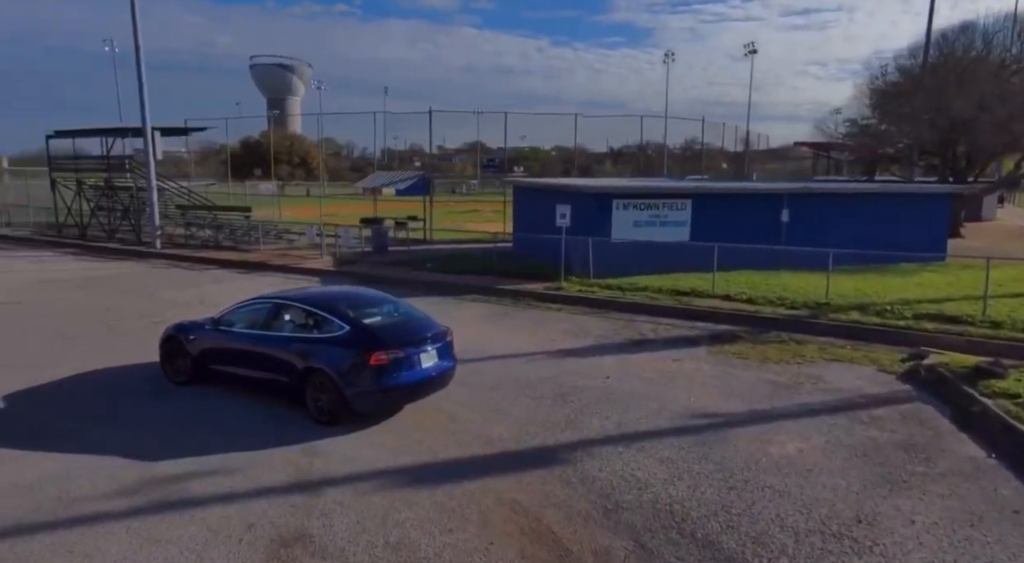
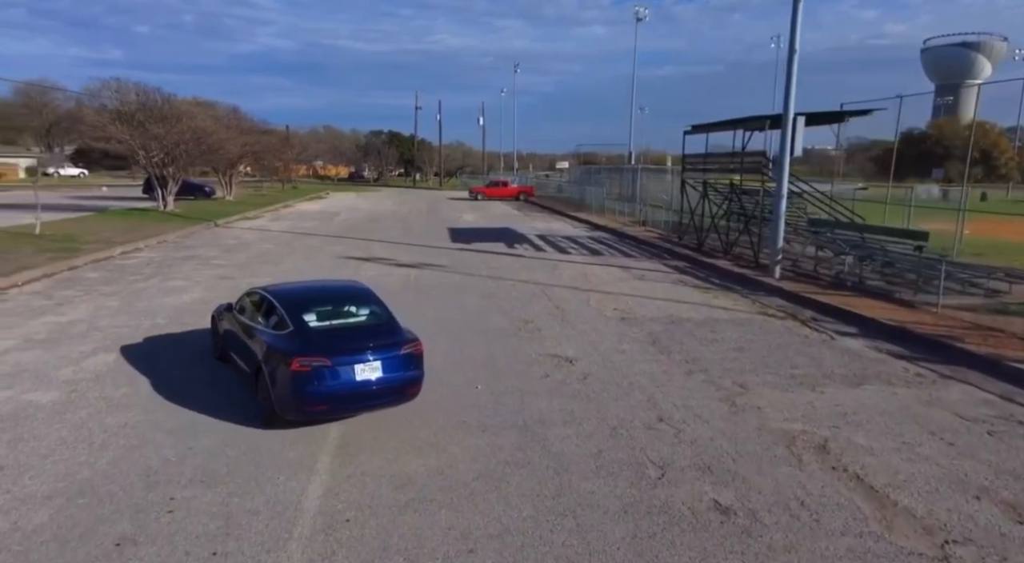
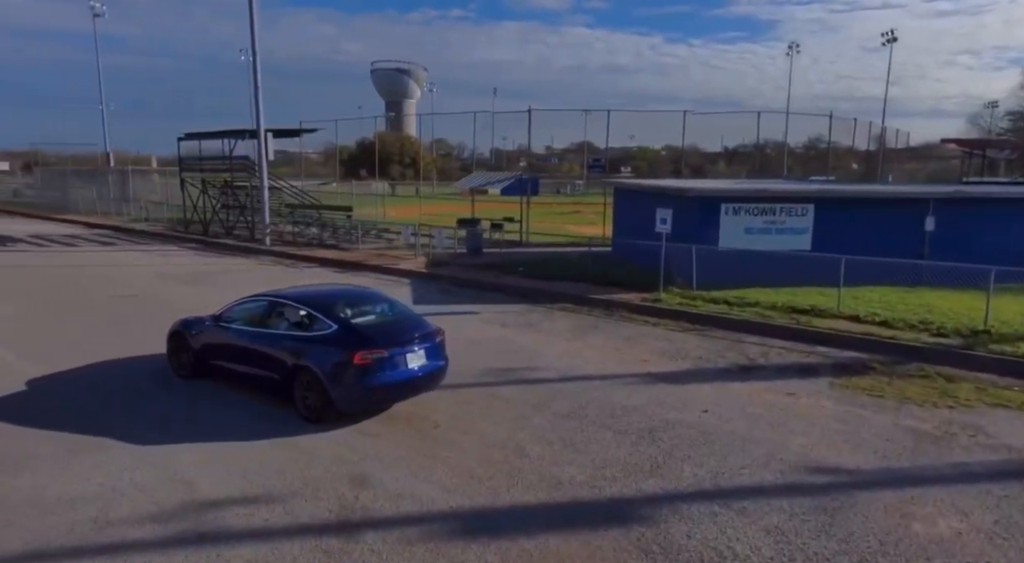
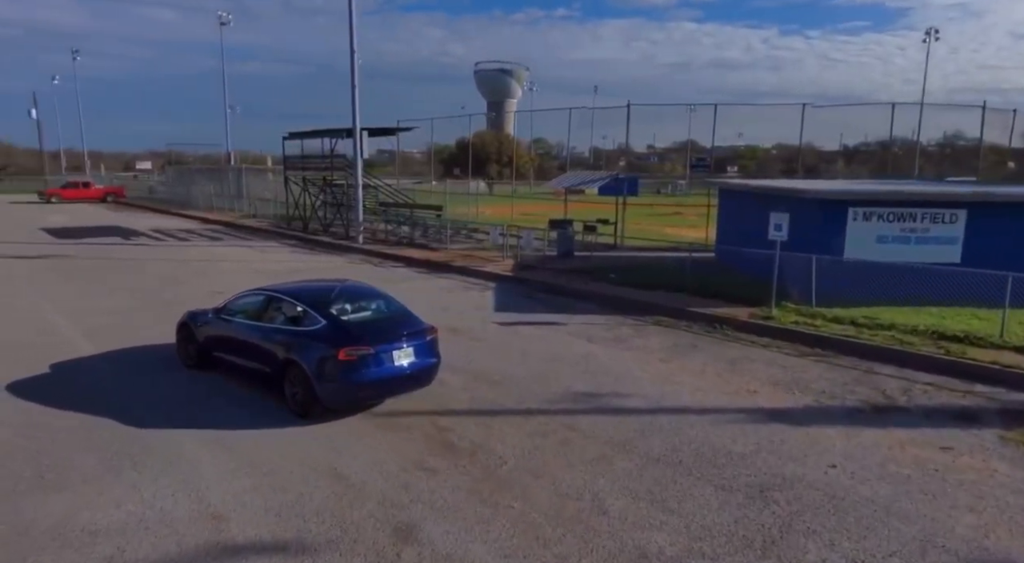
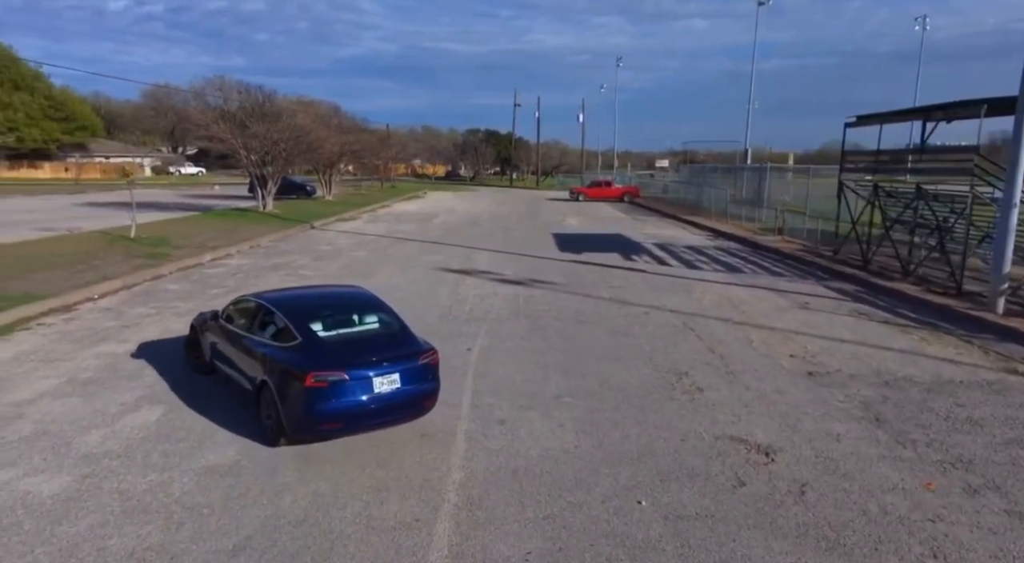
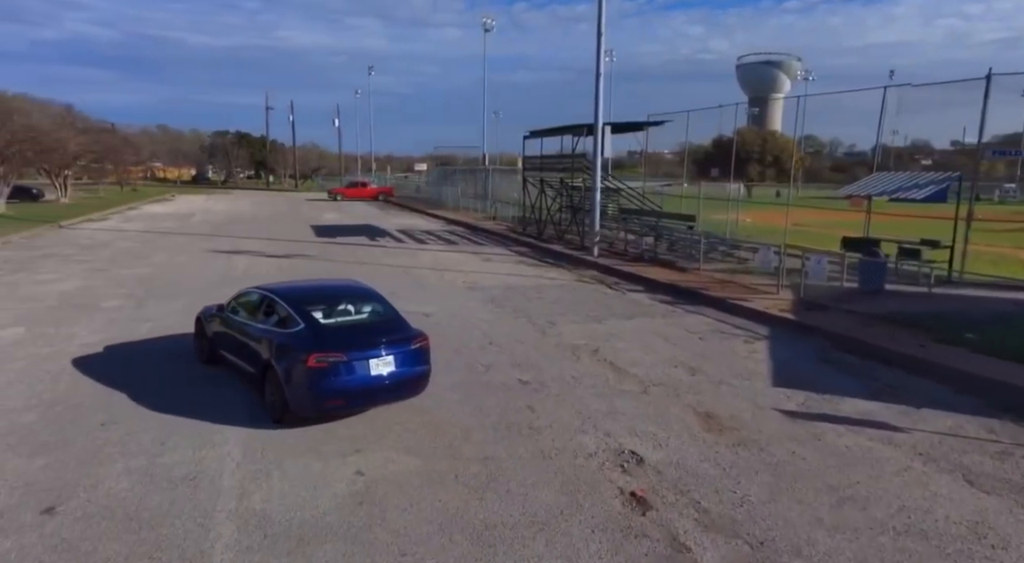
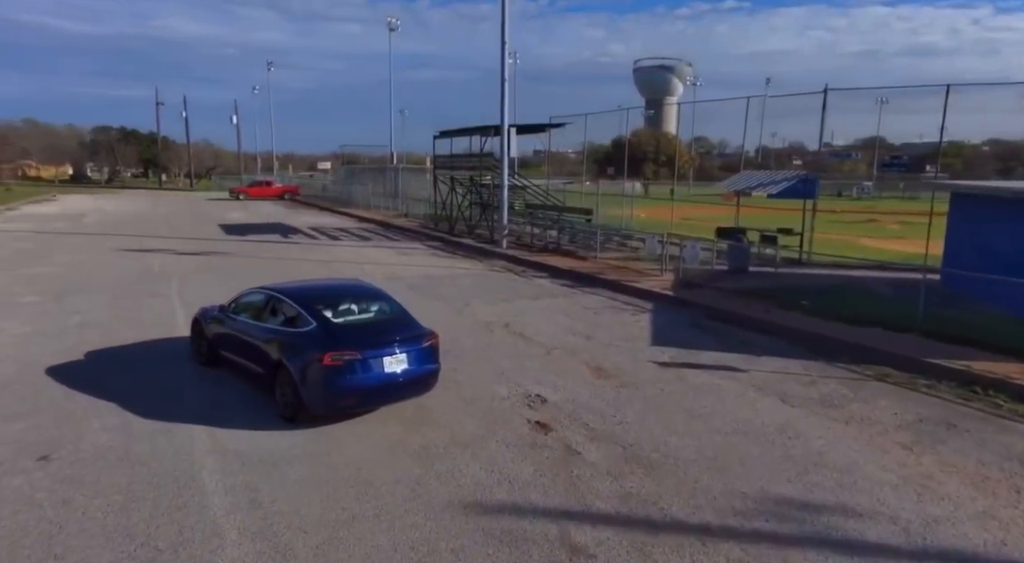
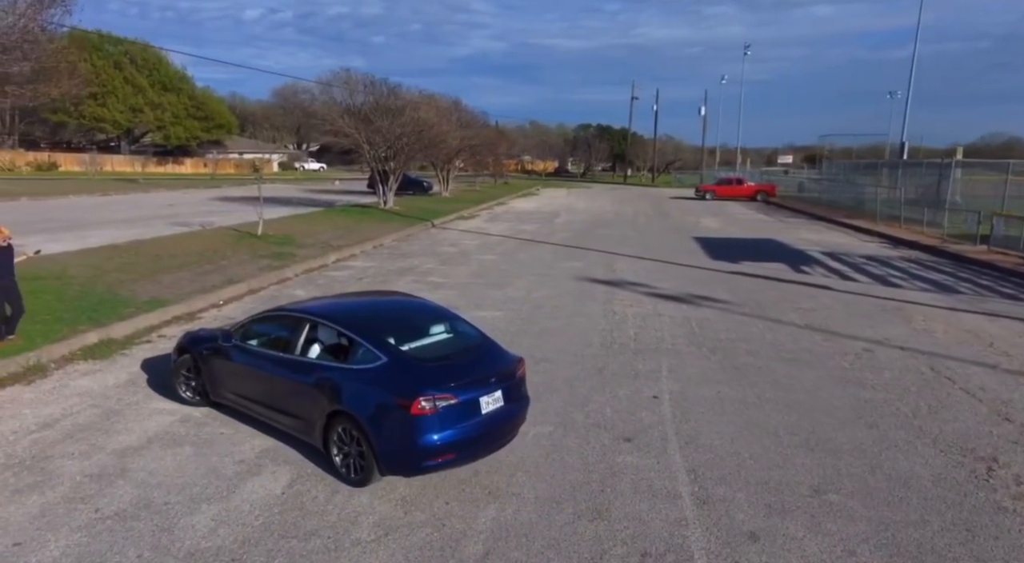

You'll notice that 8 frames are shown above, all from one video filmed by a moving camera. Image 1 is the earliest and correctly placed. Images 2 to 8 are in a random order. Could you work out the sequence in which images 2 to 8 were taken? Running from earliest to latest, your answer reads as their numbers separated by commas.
3, 4, 7, 6, 2, 5, 8
